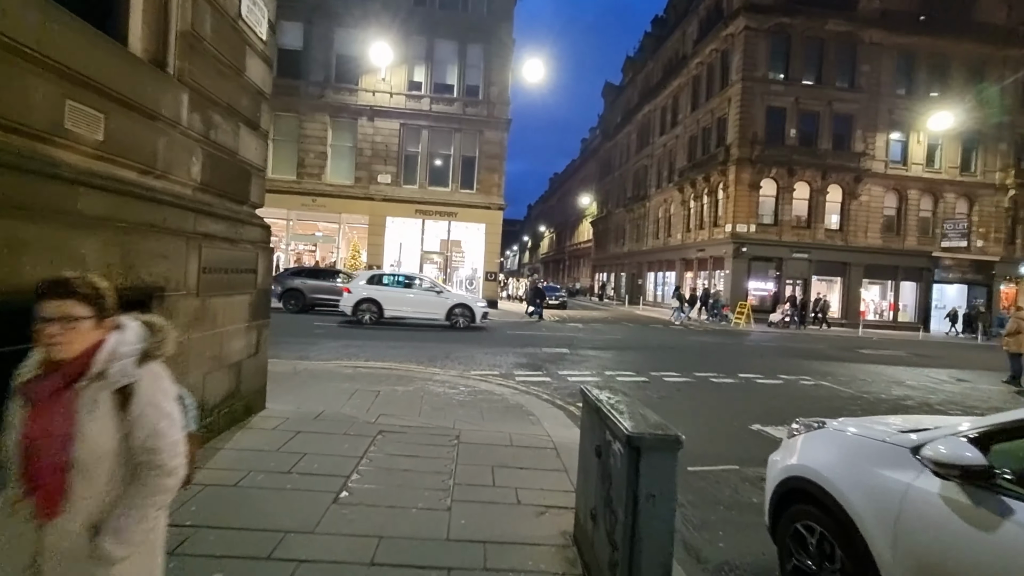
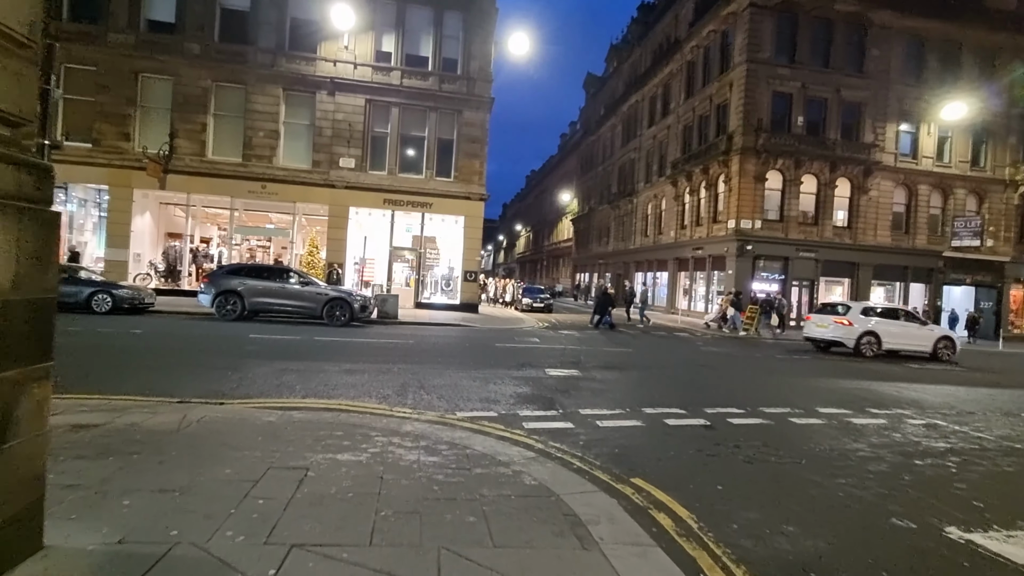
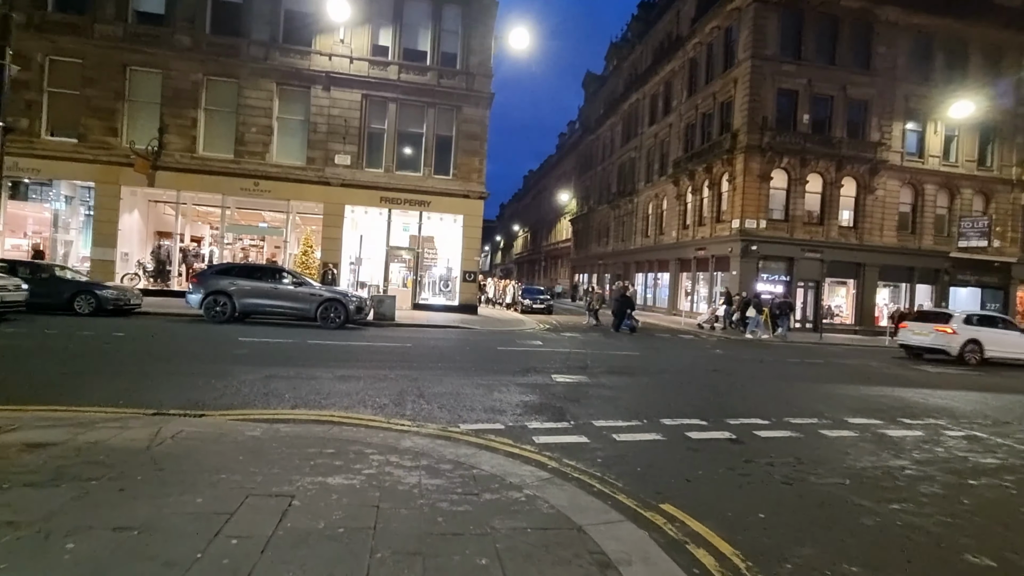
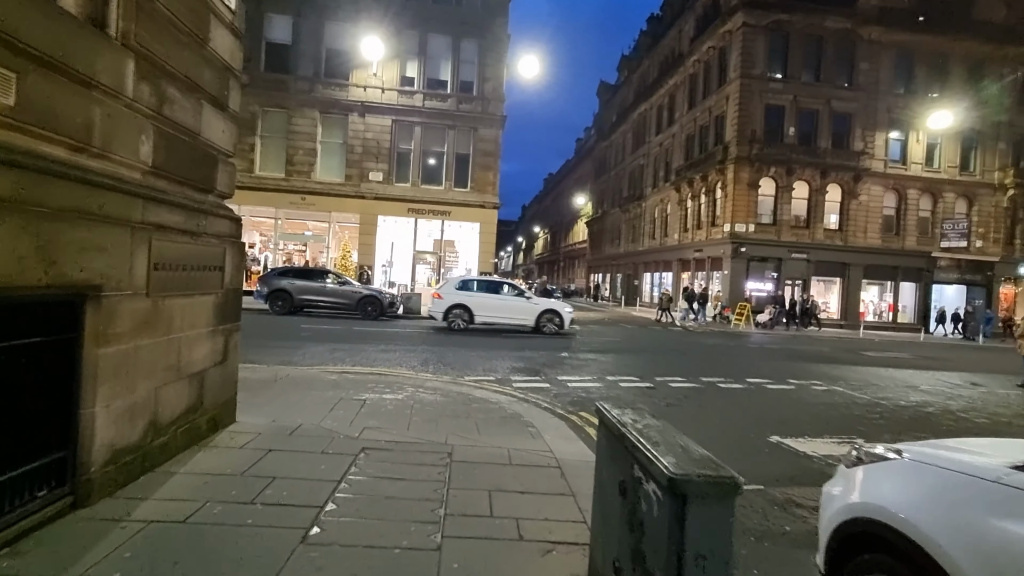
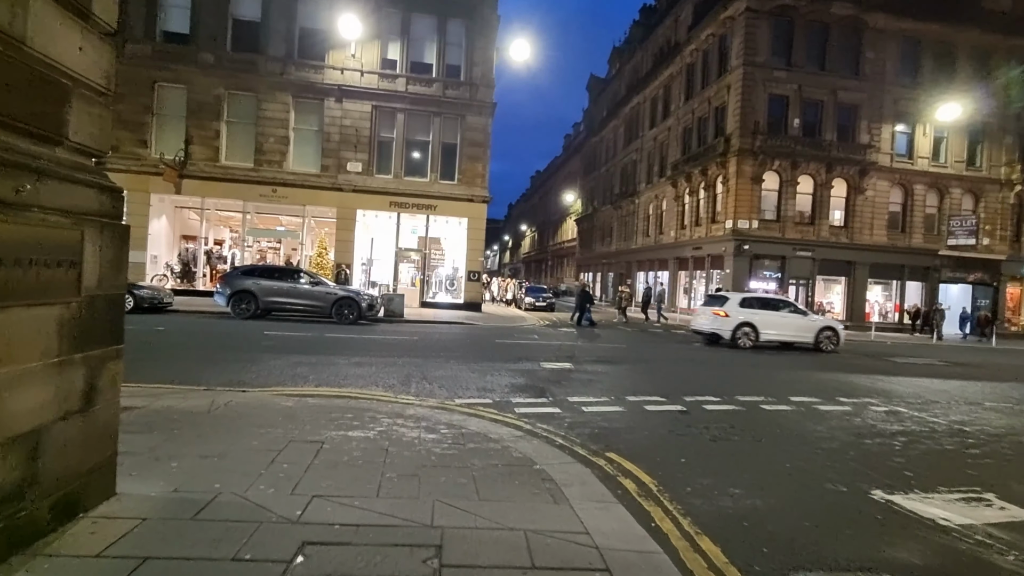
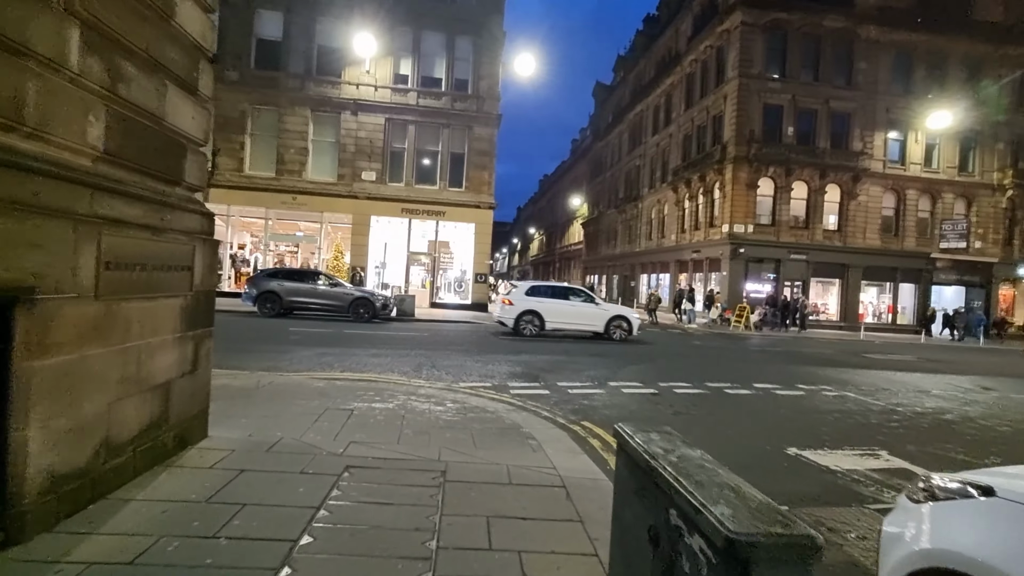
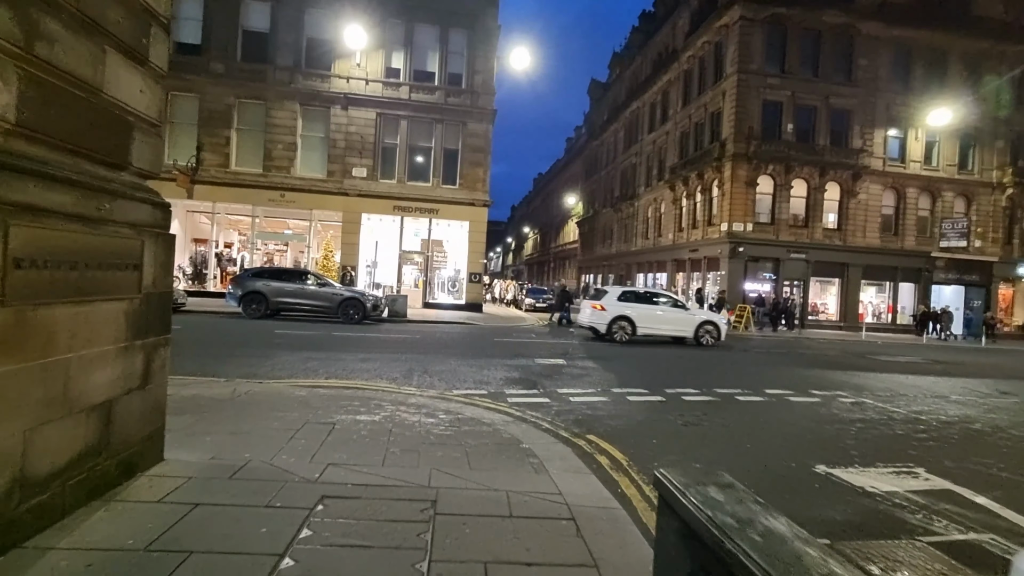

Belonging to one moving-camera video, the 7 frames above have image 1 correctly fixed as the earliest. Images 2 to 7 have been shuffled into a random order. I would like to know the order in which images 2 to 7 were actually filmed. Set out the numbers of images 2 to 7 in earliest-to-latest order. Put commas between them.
4, 6, 7, 5, 2, 3
